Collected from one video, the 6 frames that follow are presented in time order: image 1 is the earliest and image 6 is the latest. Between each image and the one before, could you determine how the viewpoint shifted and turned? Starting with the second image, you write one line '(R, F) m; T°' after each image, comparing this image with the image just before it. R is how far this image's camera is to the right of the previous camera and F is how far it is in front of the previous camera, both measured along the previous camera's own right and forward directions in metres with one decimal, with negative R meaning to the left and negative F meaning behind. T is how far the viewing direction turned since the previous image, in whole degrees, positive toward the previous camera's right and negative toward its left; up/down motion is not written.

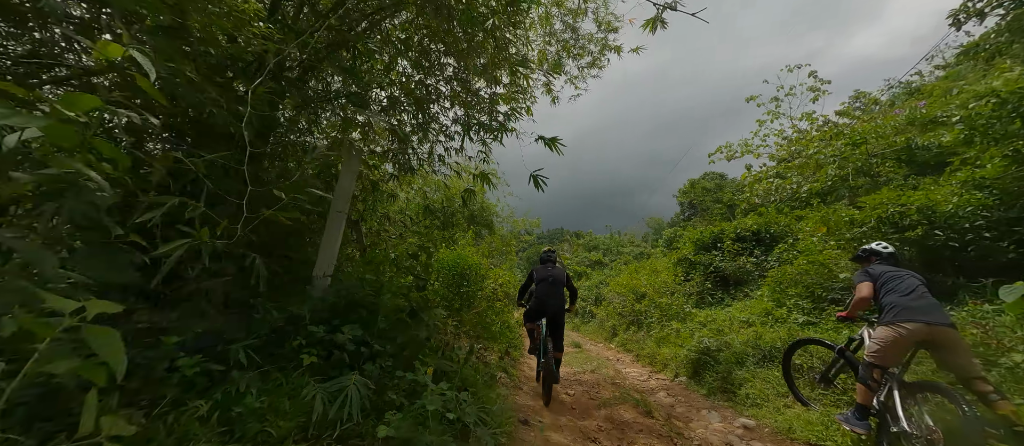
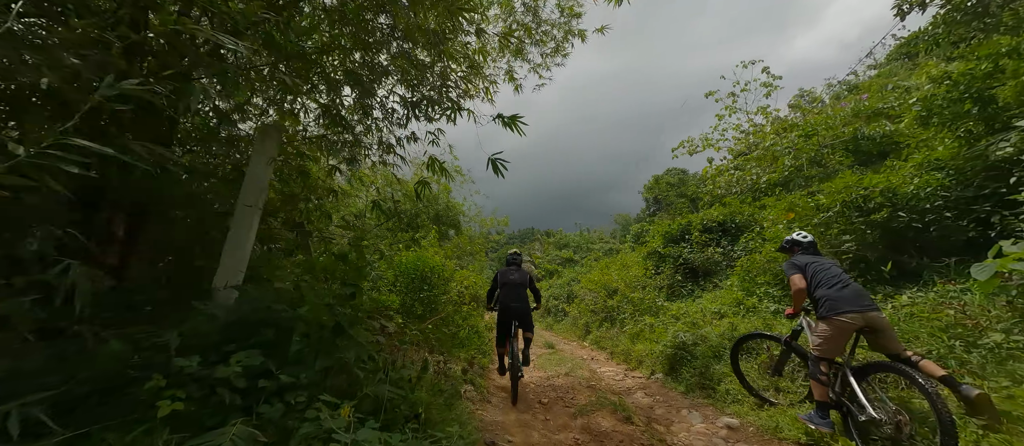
(+0.1, +0.4) m; +5°
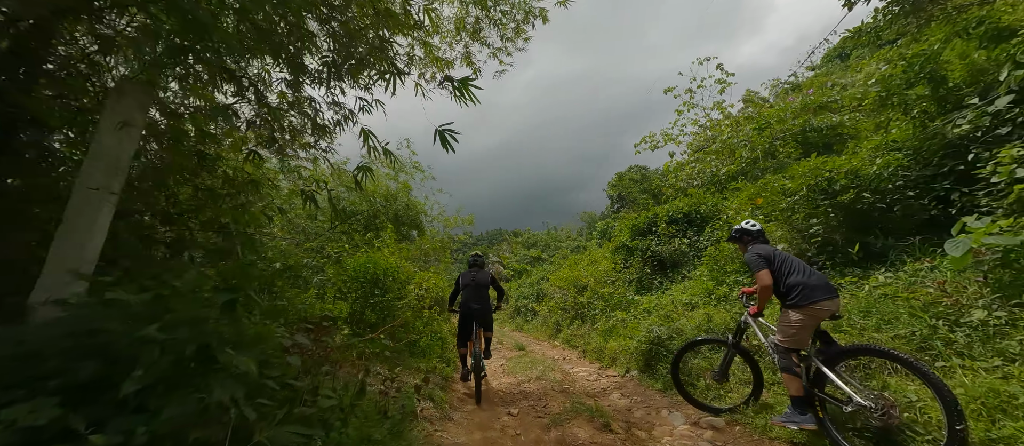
(+0.1, +0.4) m; +5°
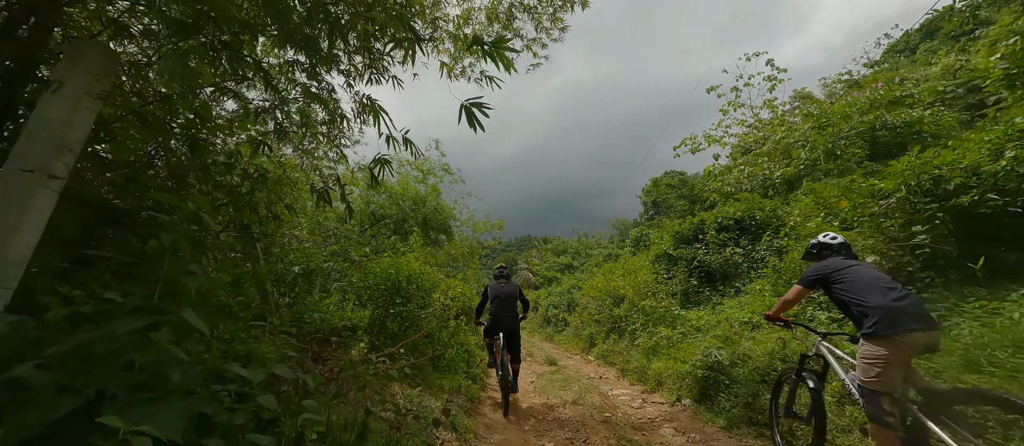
(-0.1, +0.5) m; -5°
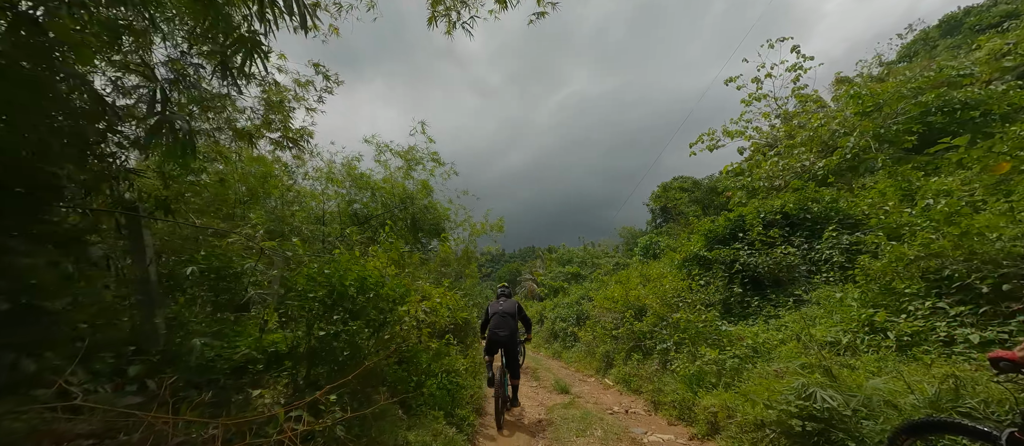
(0.0, +1.3) m; -1°
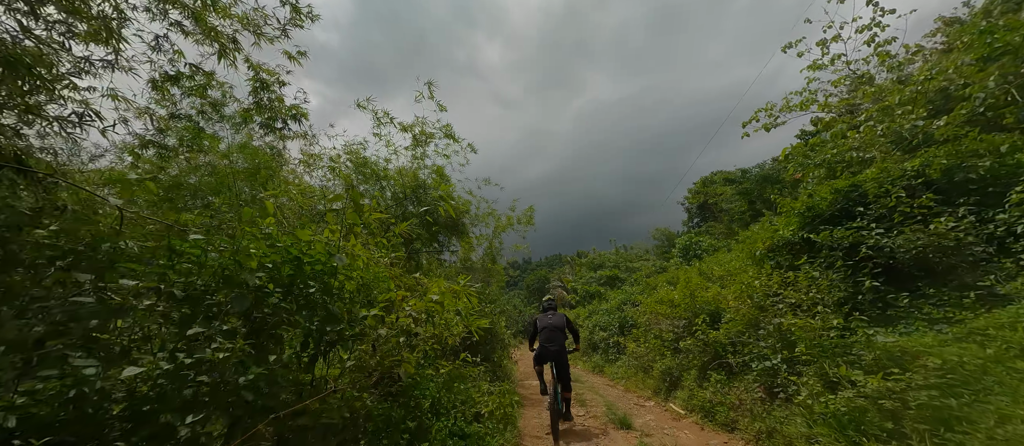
(-0.1, +1.4) m; -4°
